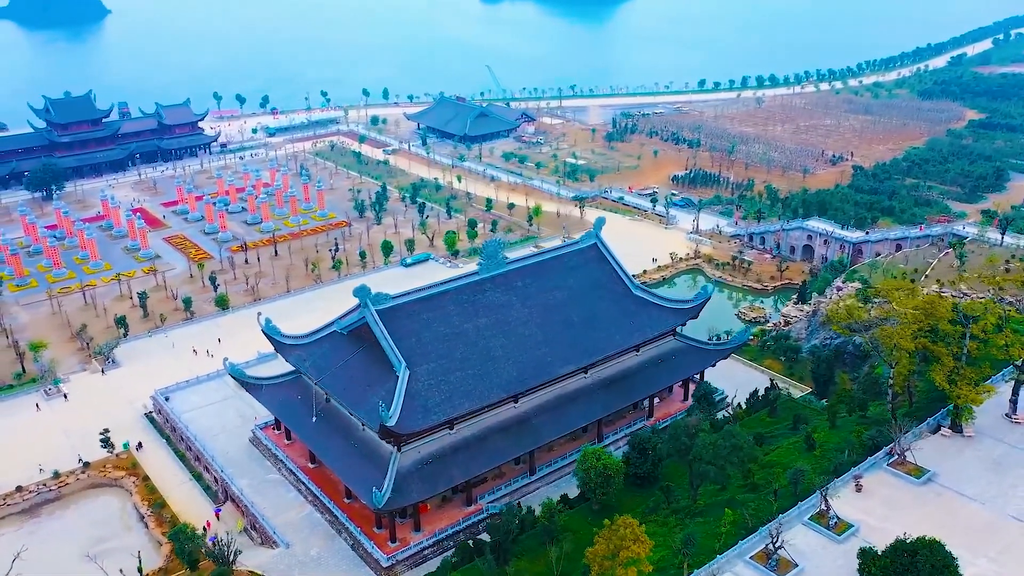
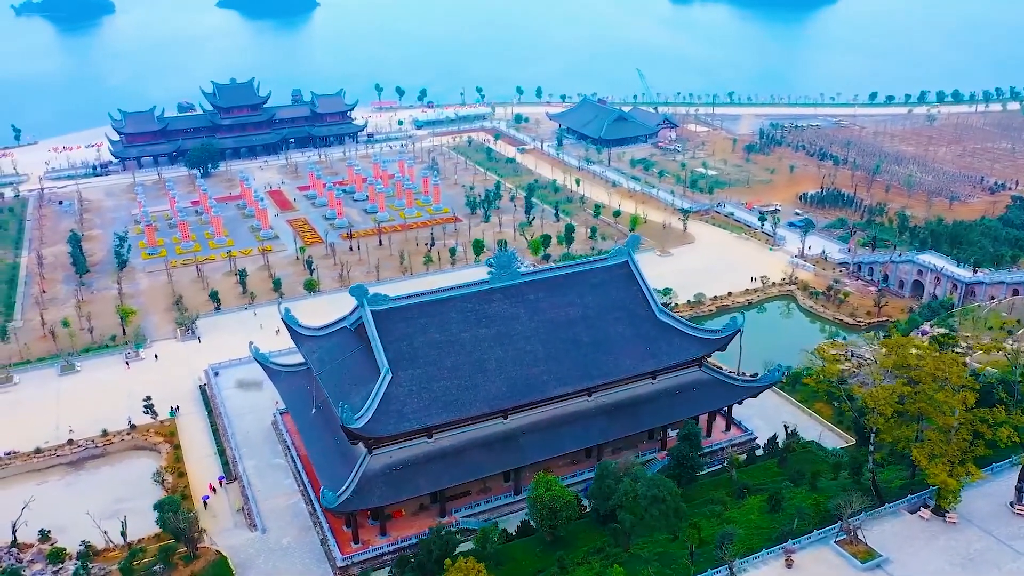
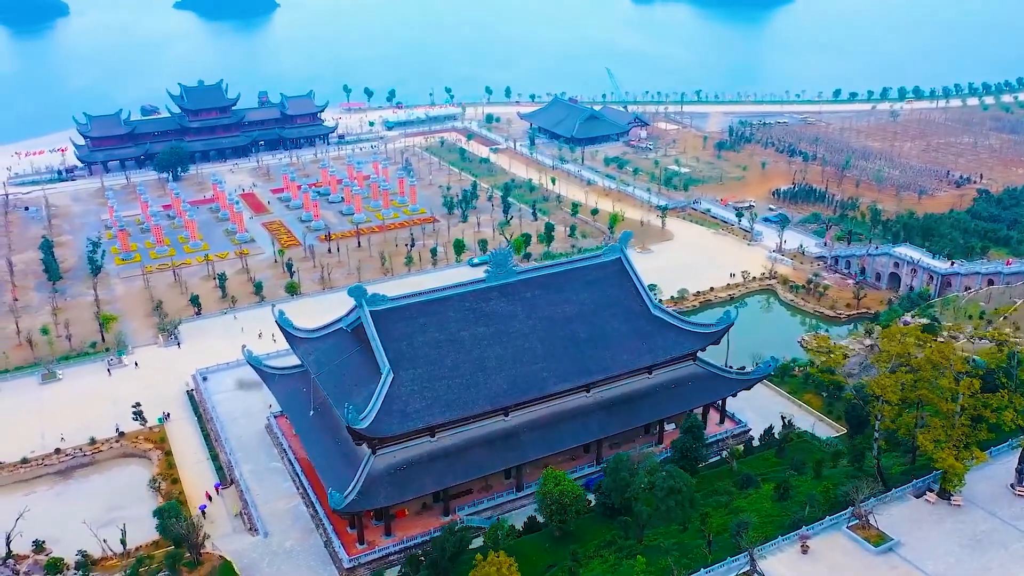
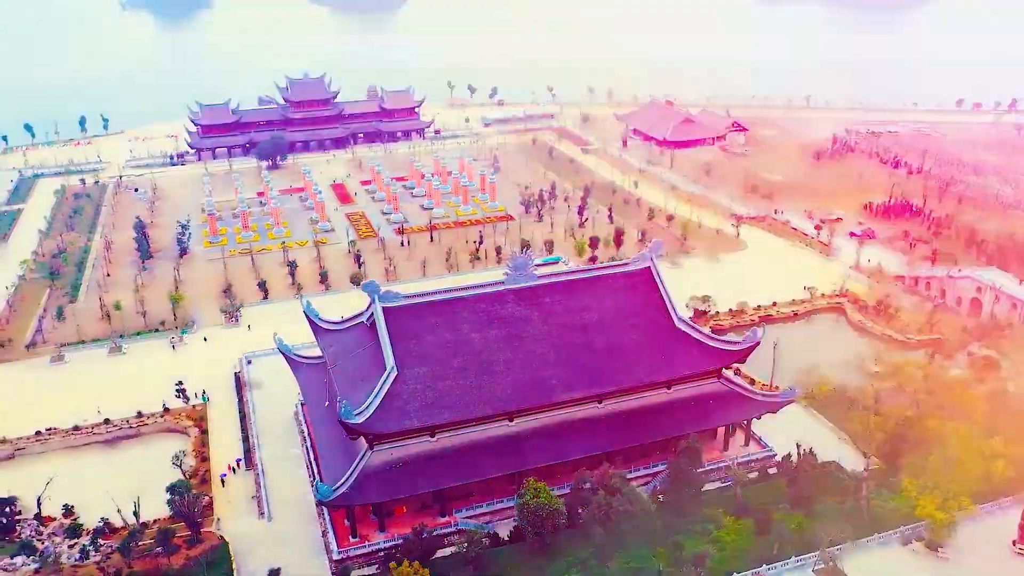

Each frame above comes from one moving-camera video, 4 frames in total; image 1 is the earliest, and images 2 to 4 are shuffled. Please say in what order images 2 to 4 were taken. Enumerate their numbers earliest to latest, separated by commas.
3, 2, 4
